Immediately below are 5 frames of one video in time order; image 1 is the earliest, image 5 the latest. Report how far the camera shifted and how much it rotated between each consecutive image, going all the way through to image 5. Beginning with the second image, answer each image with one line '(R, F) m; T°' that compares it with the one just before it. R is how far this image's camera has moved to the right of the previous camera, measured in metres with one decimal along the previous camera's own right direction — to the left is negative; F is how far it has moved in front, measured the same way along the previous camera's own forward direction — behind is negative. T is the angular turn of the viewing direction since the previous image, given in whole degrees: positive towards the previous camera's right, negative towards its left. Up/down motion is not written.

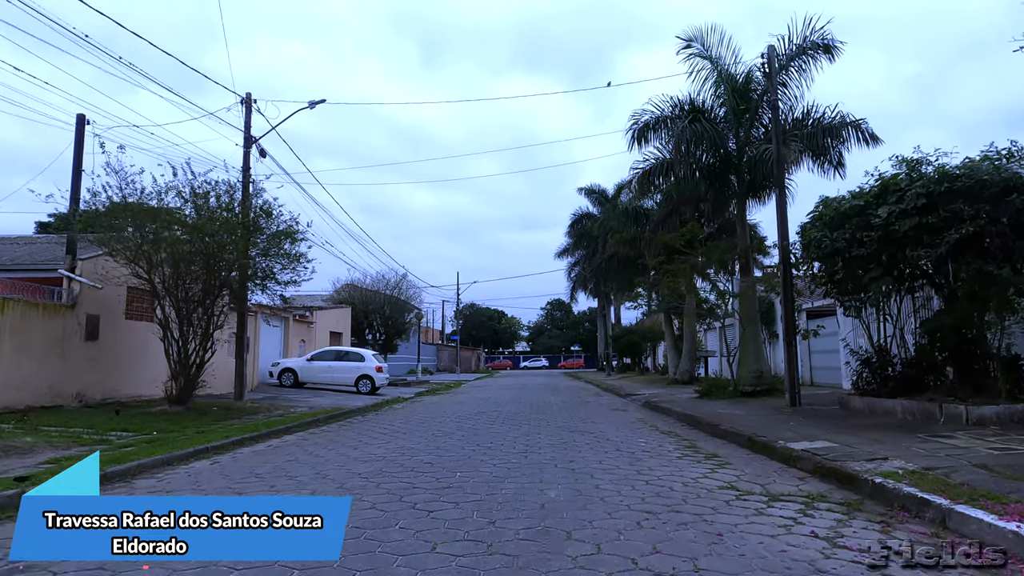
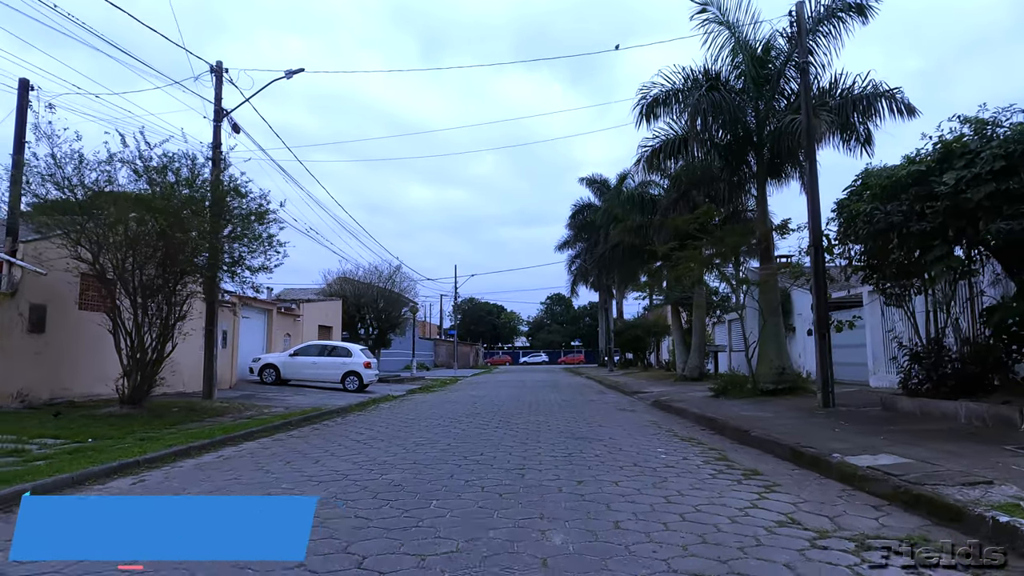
(+0.1, +1.7) m; 0°
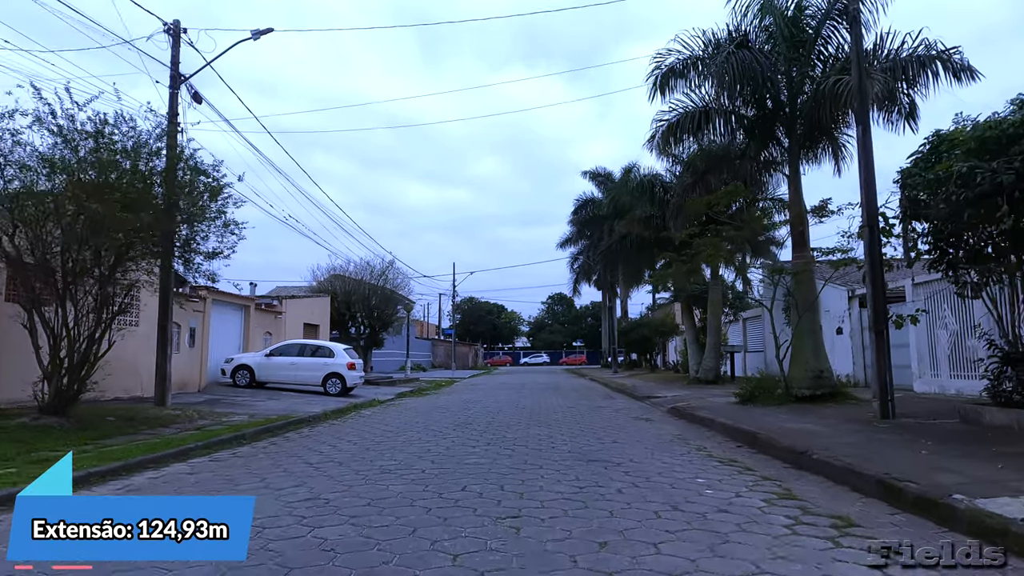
(+0.1, +2.1) m; 0°
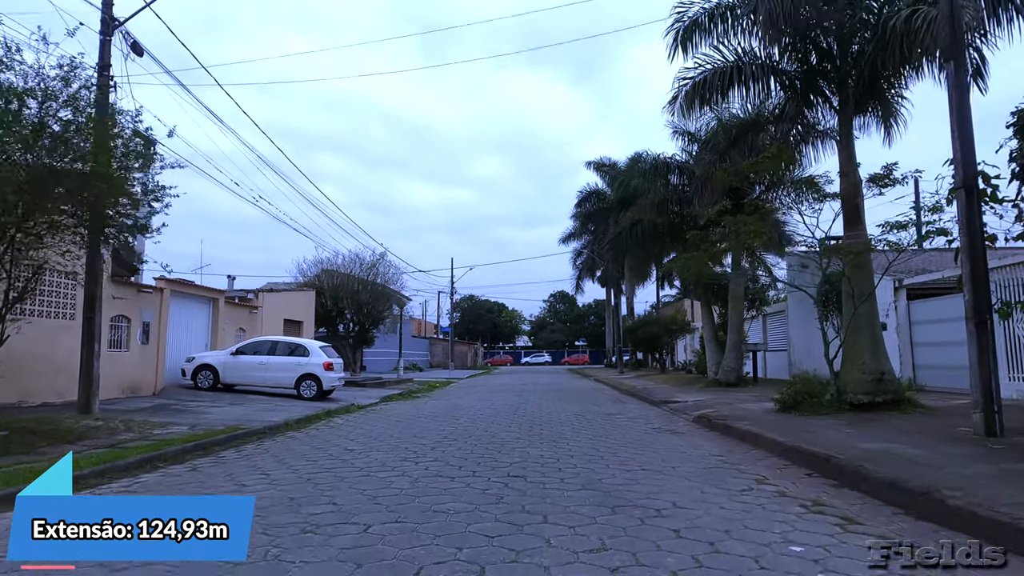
(+0.1, +2.4) m; 0°
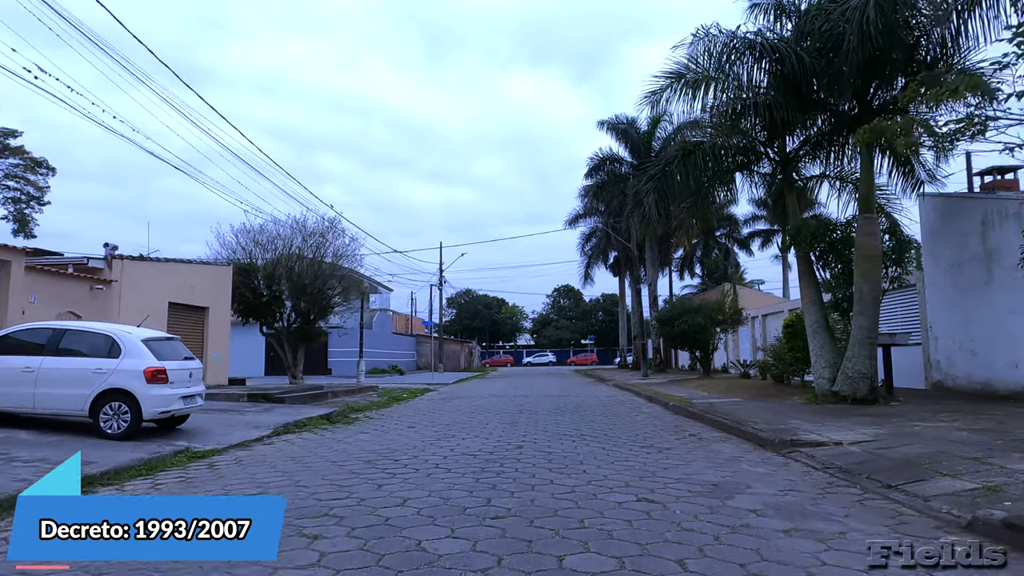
(+0.3, +8.4) m; 0°
